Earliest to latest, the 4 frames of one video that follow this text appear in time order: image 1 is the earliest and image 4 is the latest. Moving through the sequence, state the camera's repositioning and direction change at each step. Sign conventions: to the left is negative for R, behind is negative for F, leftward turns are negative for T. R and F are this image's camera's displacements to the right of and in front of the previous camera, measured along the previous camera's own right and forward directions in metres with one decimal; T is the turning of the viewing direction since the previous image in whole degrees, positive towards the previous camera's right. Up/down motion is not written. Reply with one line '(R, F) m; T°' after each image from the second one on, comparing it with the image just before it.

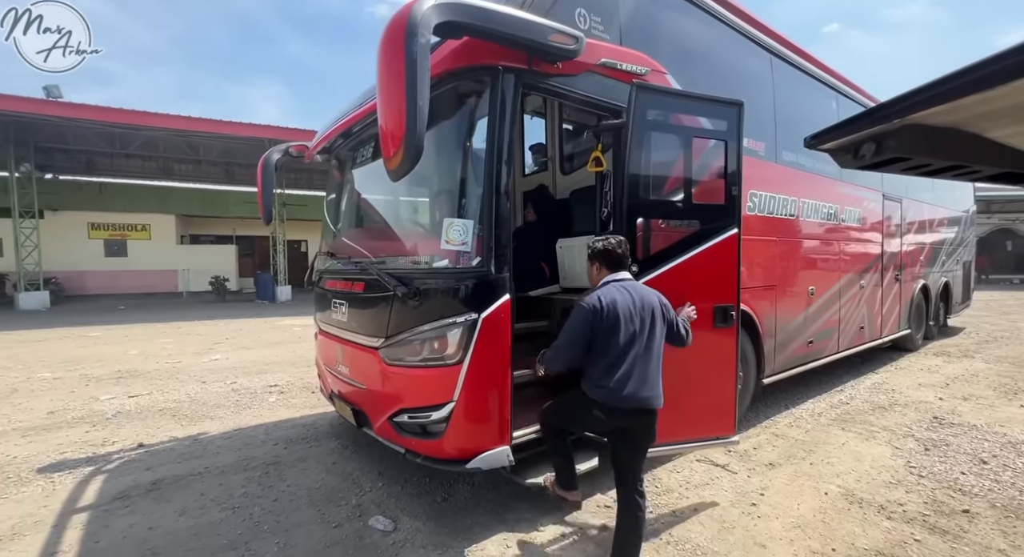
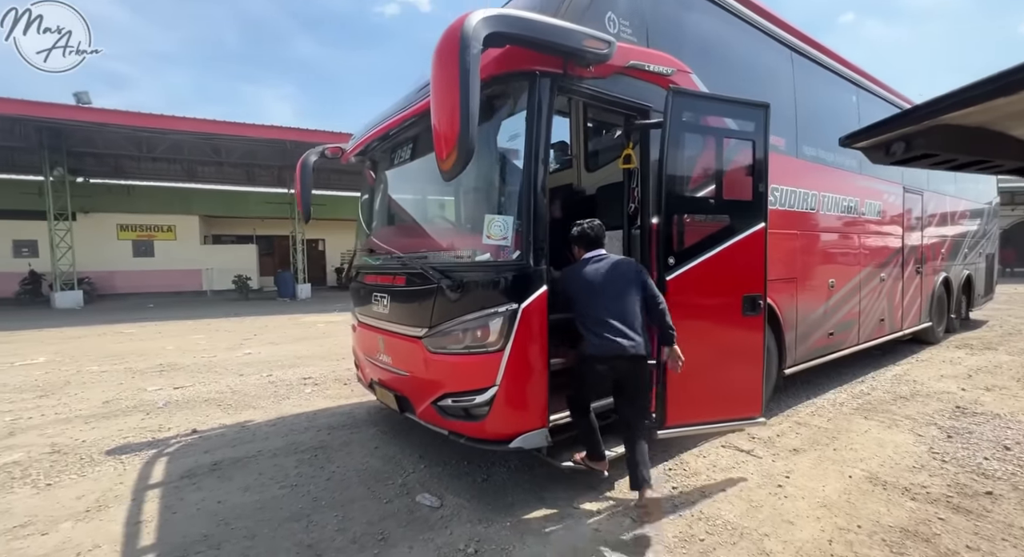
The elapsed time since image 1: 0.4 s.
(-0.2, -0.2) m; -1°
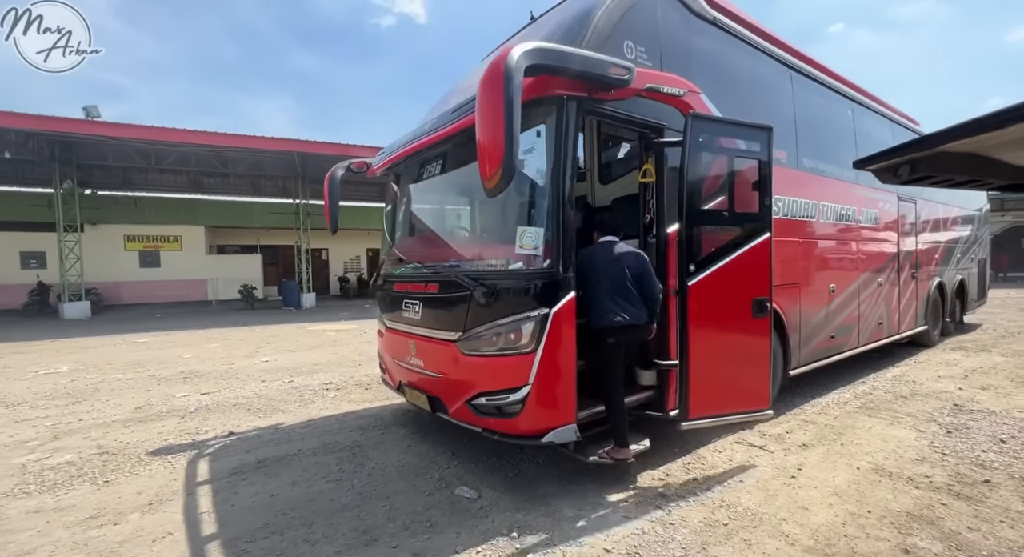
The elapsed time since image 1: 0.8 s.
(-0.2, -0.2) m; 0°
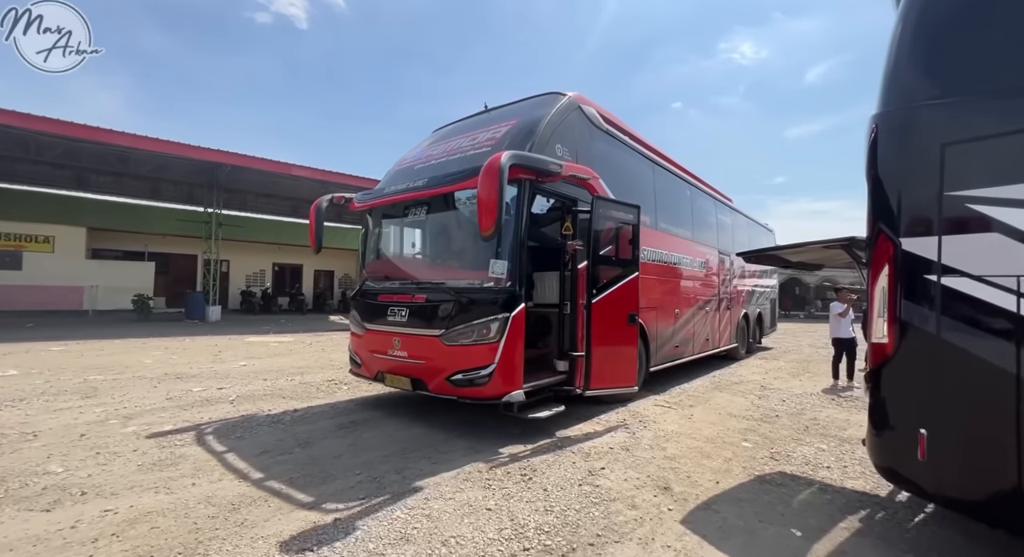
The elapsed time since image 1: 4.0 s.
(-1.6, -1.6) m; +16°
